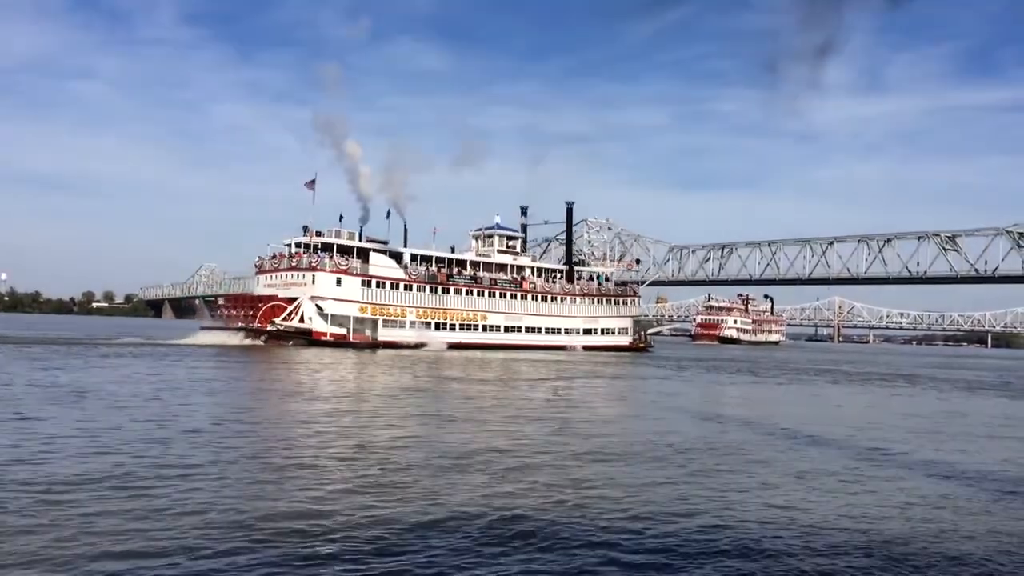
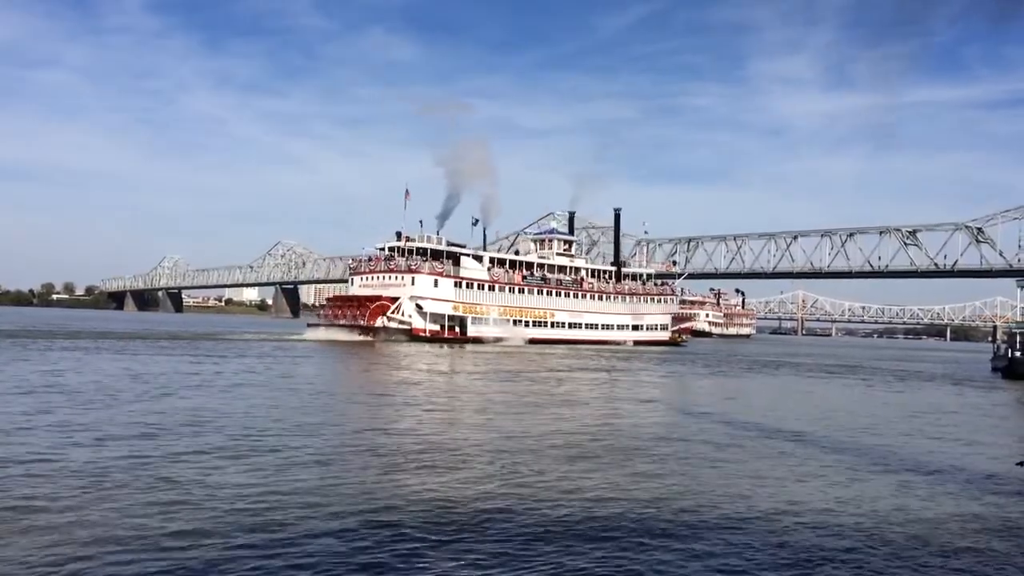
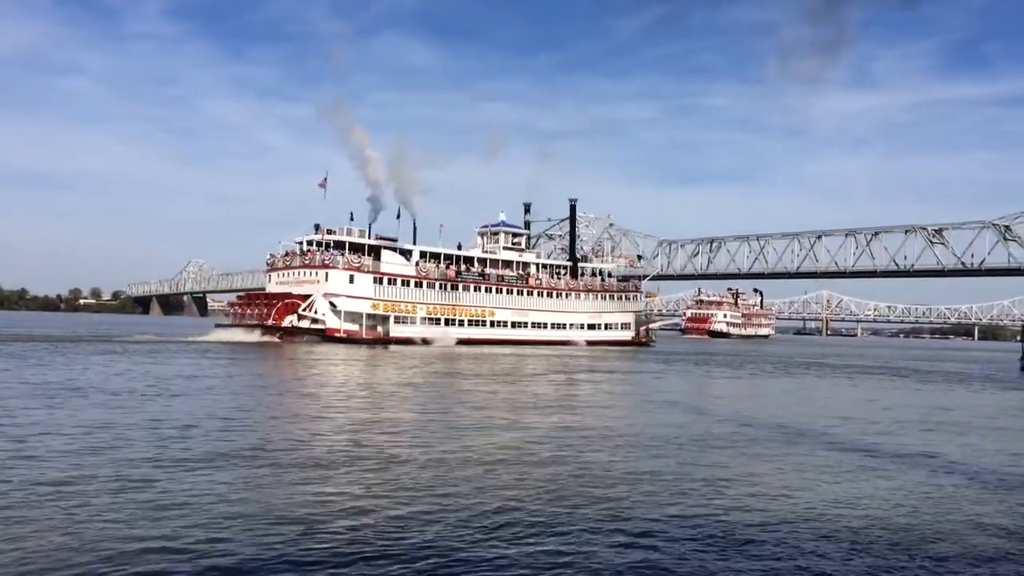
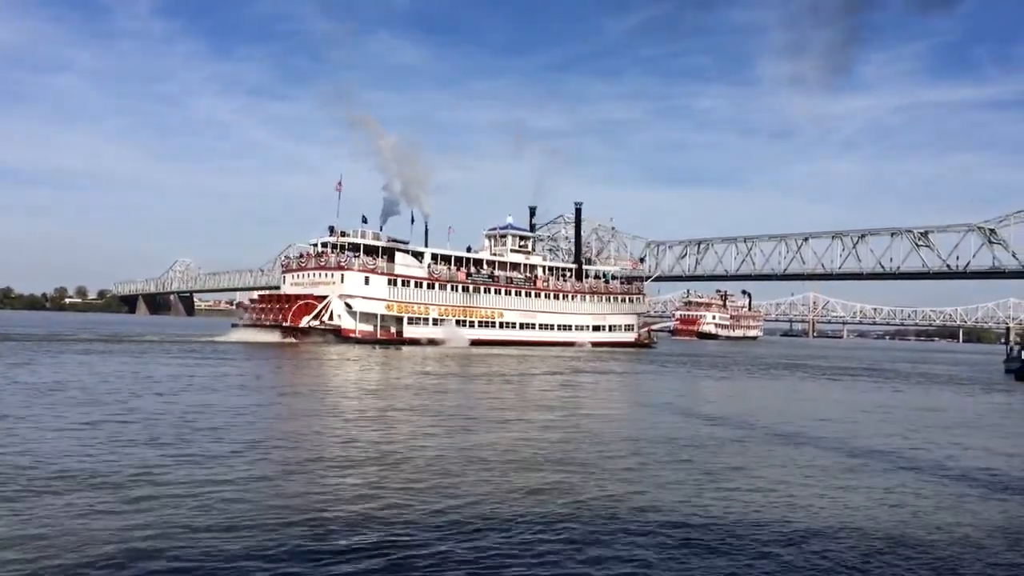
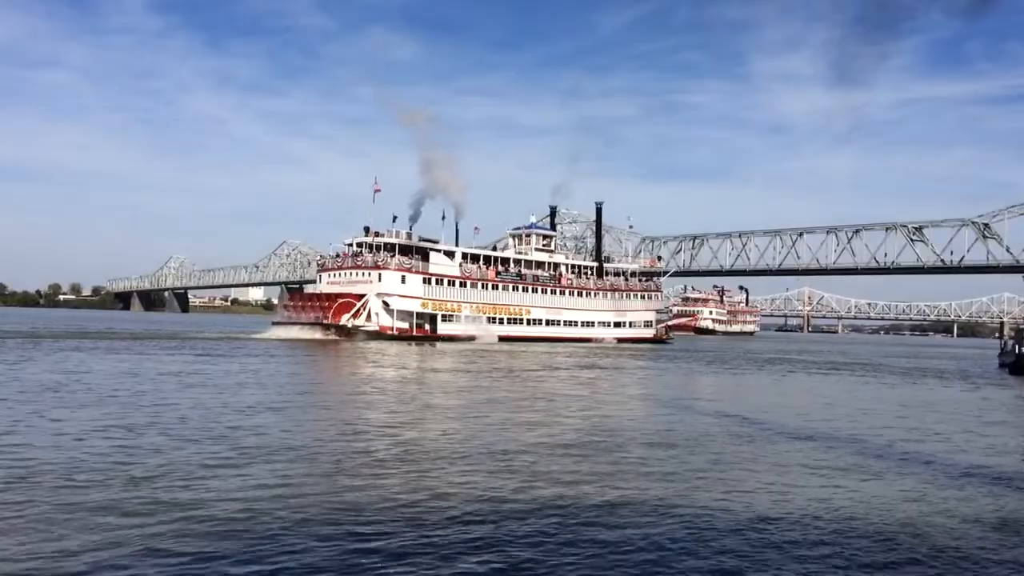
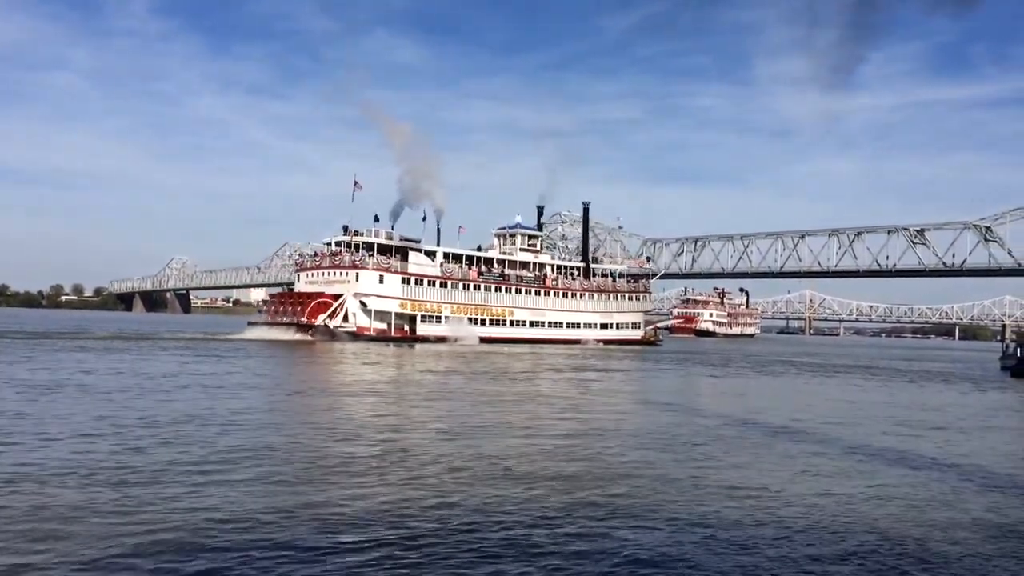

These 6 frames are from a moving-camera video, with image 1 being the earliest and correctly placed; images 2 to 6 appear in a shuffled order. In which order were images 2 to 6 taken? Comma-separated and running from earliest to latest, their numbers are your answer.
3, 4, 6, 5, 2
